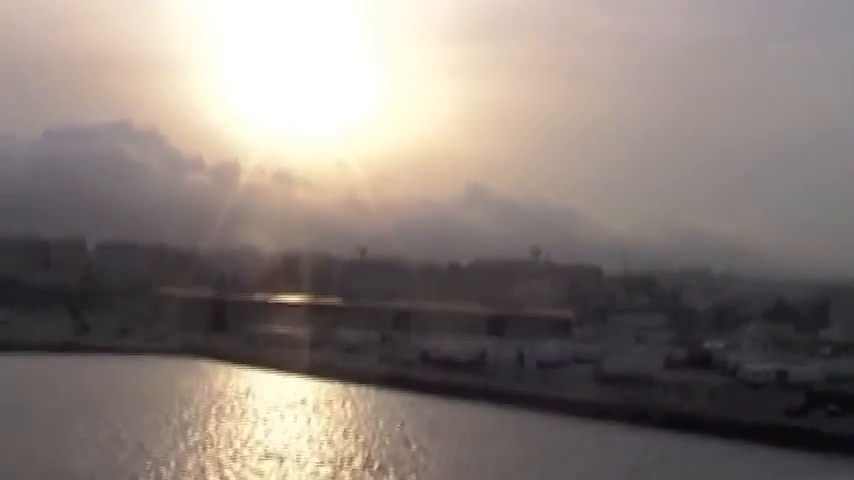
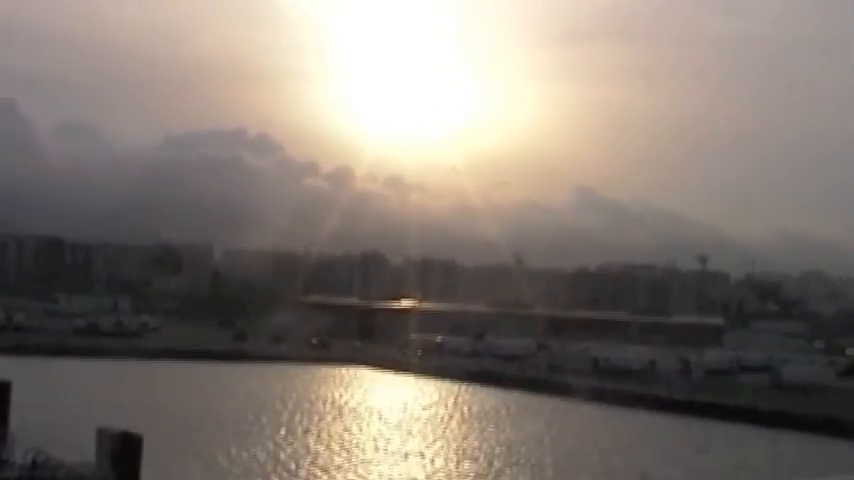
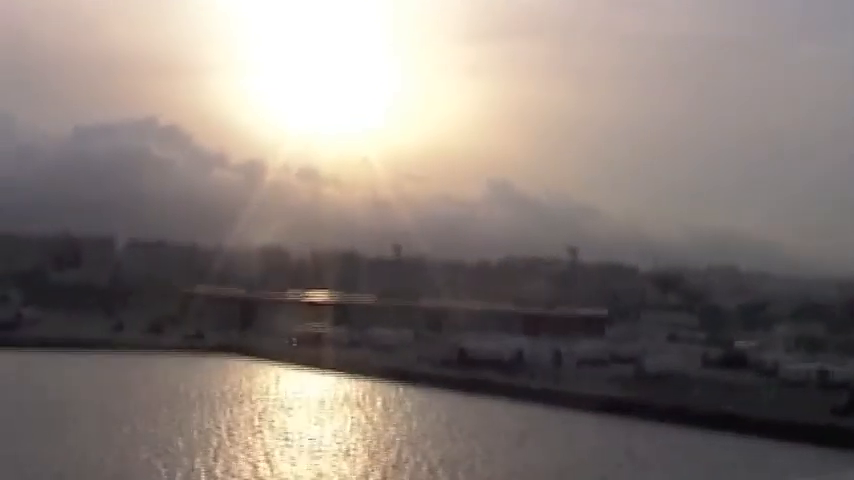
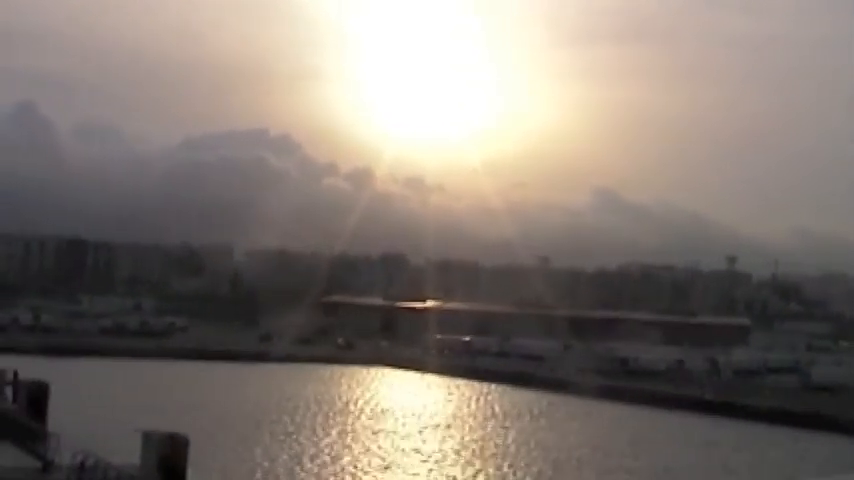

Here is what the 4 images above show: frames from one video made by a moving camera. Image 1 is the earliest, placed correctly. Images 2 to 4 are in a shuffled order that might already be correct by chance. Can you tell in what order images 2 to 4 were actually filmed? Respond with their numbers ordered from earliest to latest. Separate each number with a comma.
3, 2, 4
